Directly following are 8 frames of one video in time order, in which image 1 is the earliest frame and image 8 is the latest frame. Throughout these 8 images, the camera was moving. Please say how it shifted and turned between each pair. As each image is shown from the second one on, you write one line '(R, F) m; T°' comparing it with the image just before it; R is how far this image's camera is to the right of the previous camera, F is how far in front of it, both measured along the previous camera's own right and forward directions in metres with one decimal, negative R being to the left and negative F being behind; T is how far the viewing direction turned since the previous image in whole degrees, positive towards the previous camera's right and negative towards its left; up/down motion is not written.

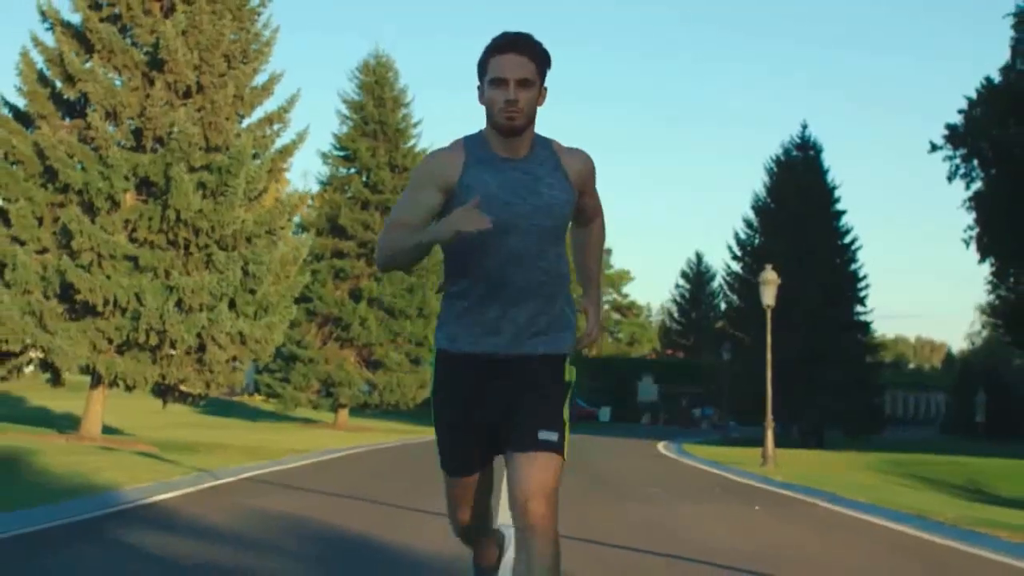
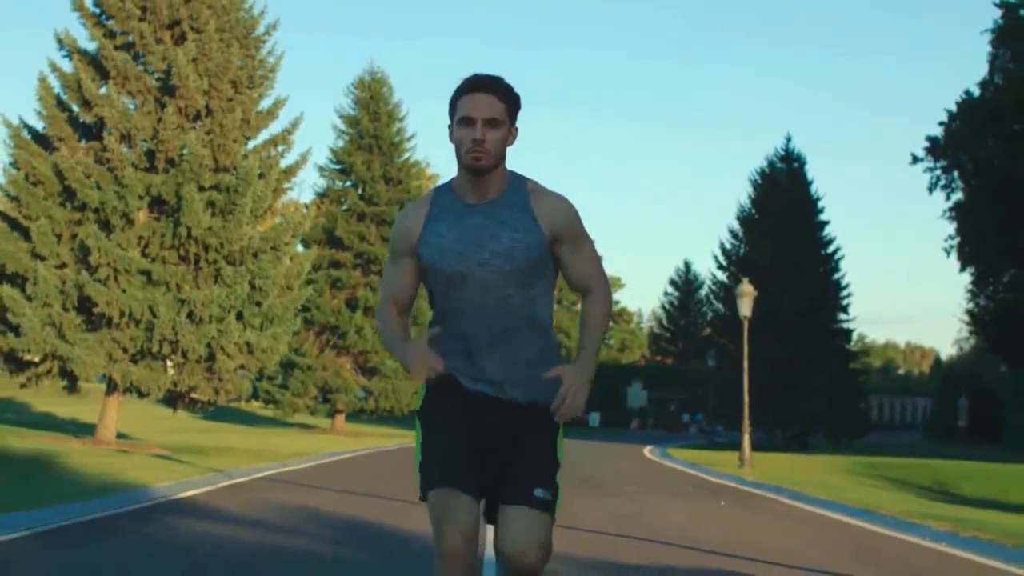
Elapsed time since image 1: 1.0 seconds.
(0.0, -1.7) m; 0°
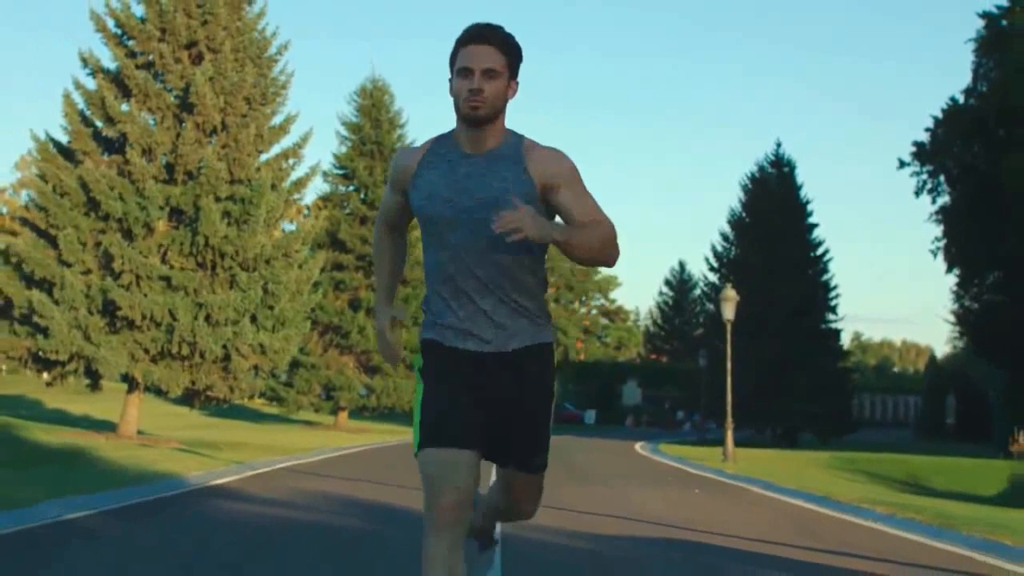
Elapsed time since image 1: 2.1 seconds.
(0.0, -1.9) m; 0°
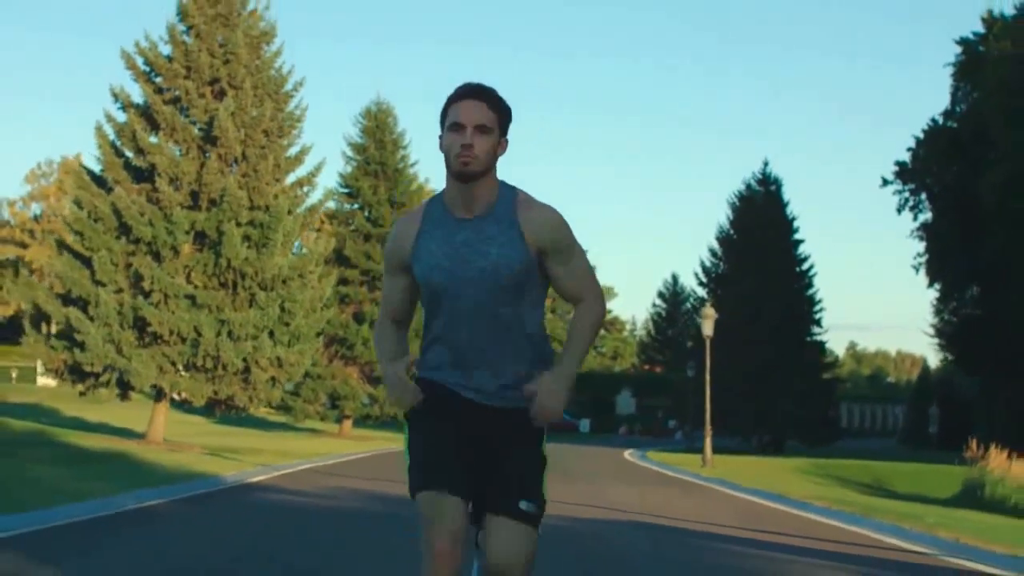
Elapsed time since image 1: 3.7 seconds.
(0.0, -2.8) m; 0°
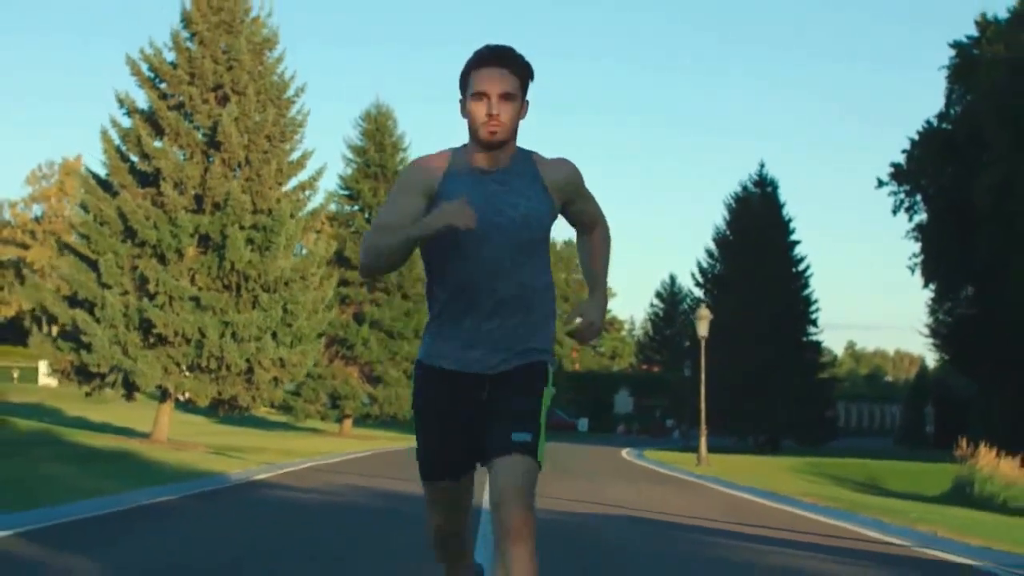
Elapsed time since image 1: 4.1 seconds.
(0.0, -0.6) m; 0°
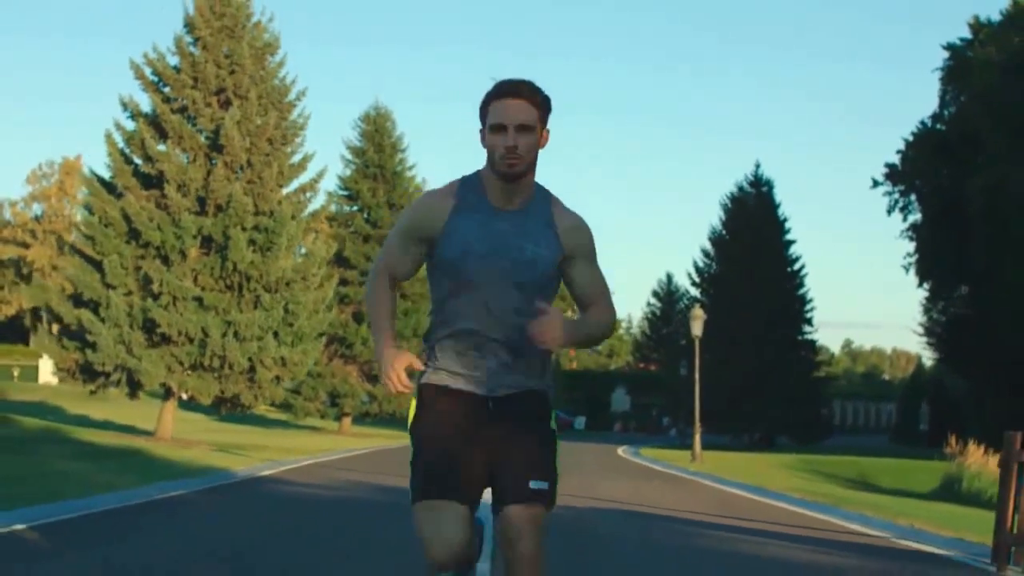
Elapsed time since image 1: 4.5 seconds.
(0.0, -0.6) m; 0°
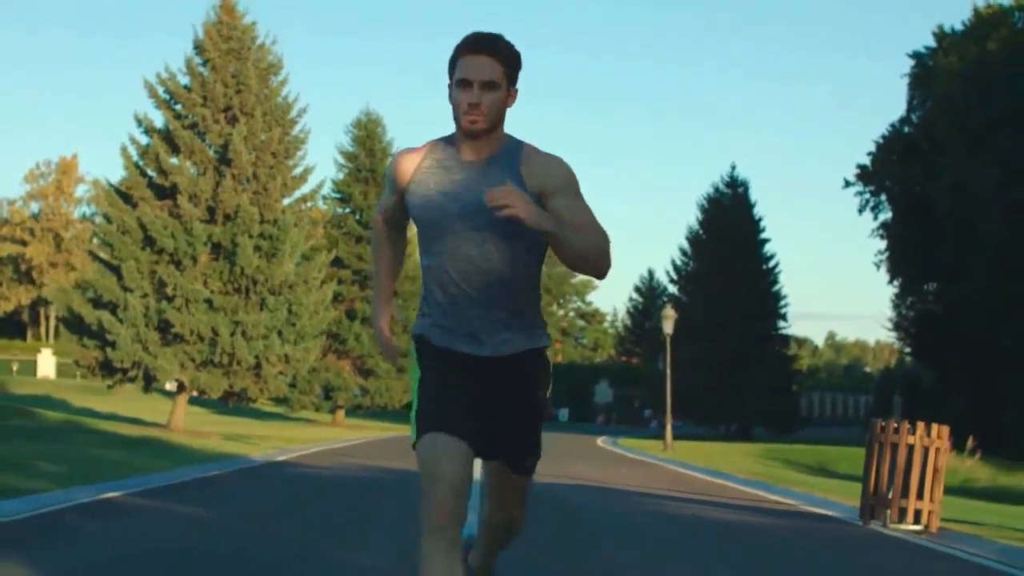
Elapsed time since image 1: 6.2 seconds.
(0.0, -3.0) m; +1°
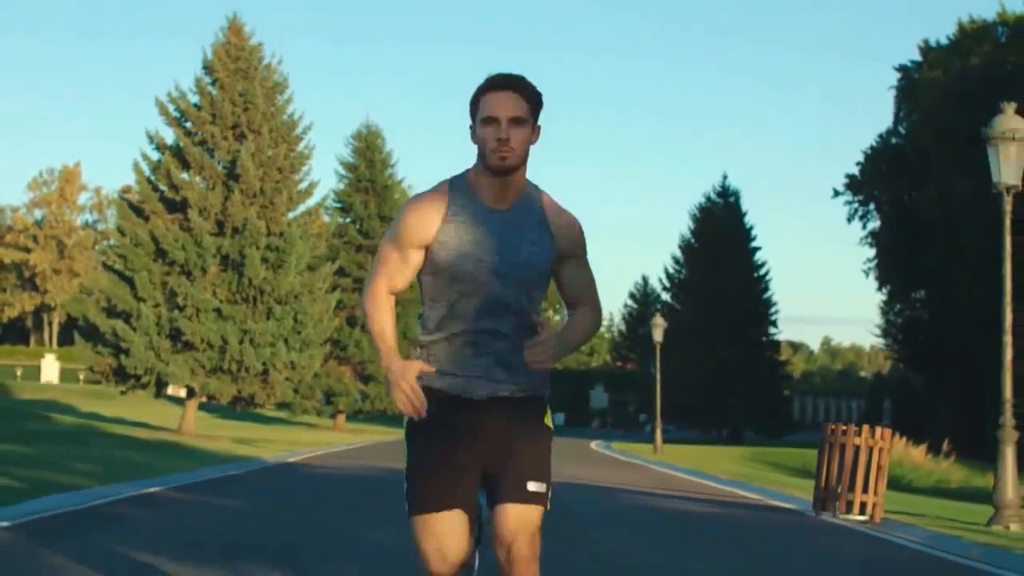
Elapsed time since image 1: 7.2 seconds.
(0.0, -1.7) m; 0°
